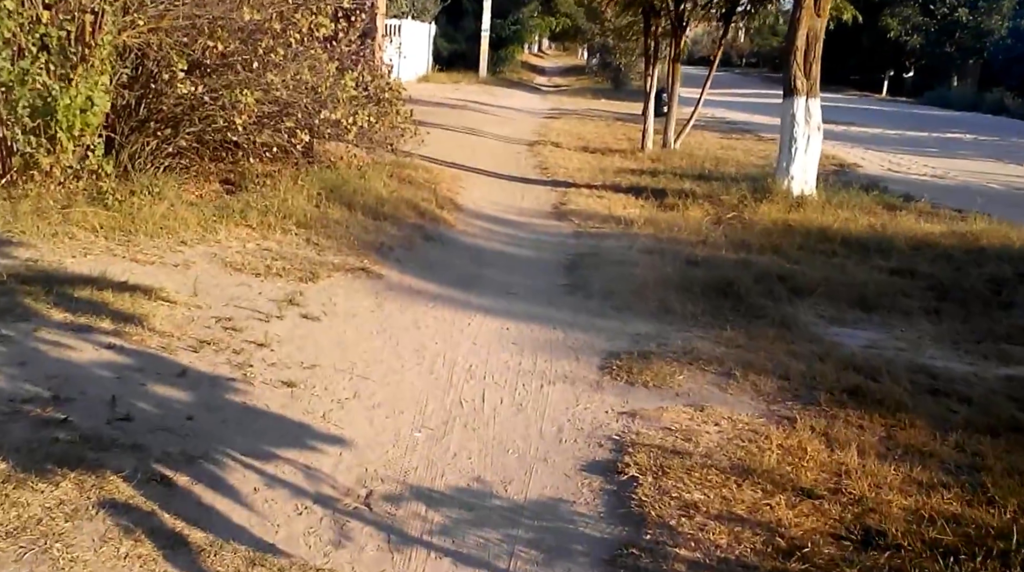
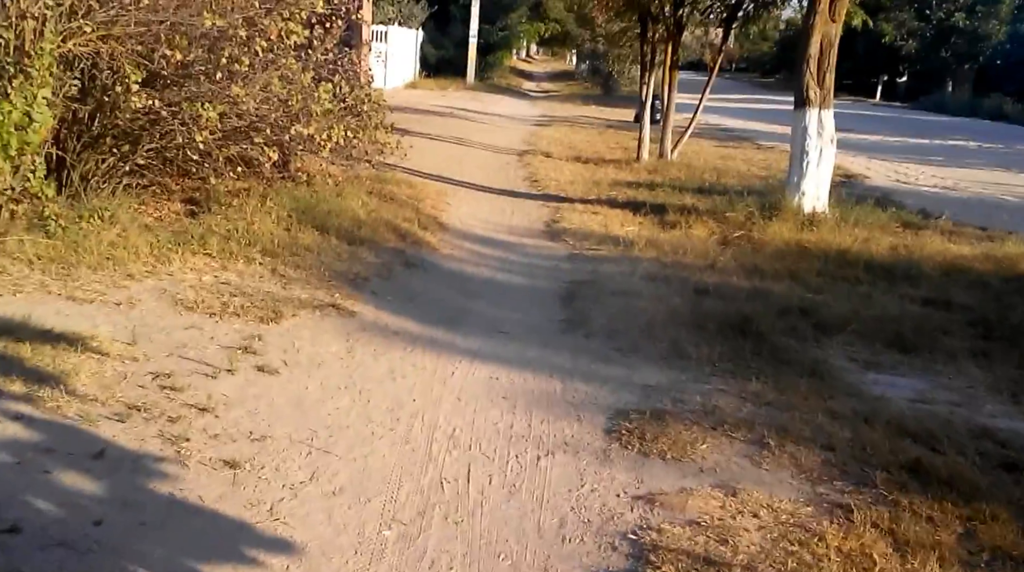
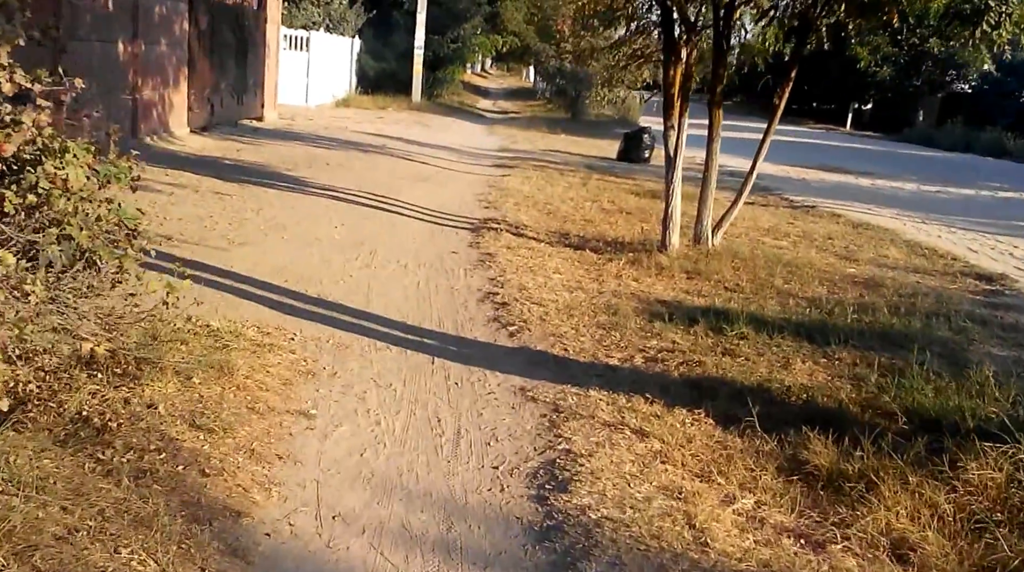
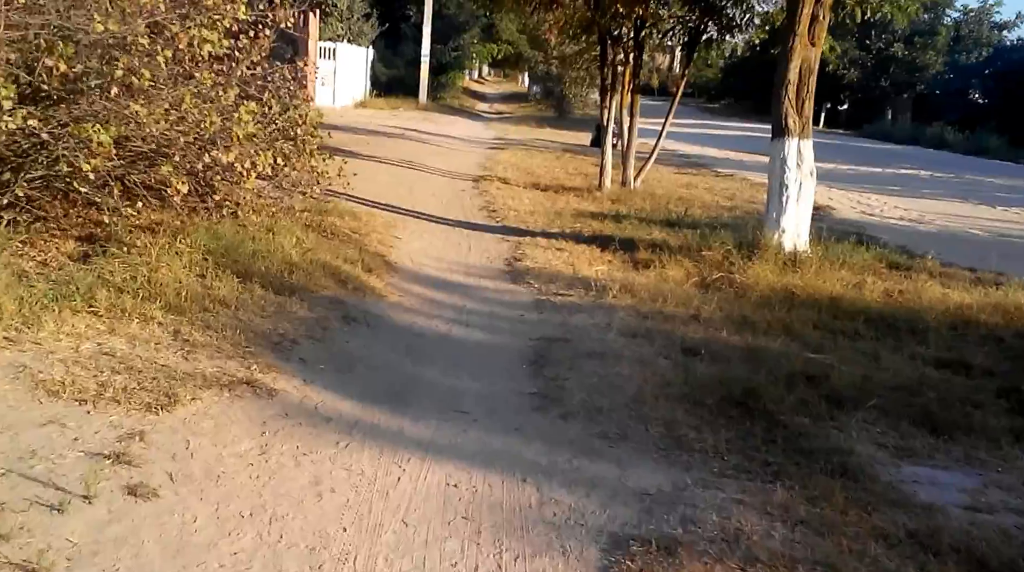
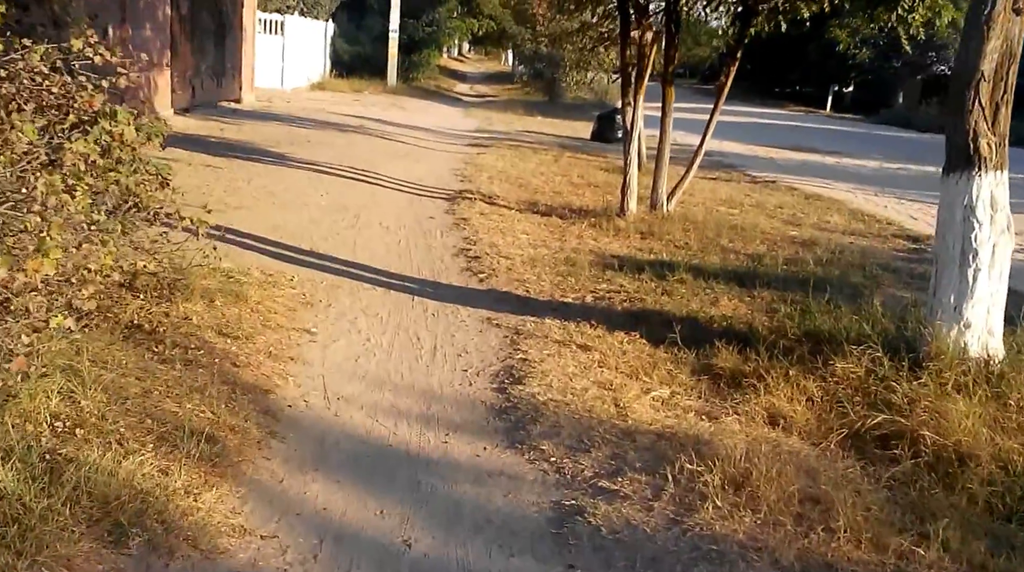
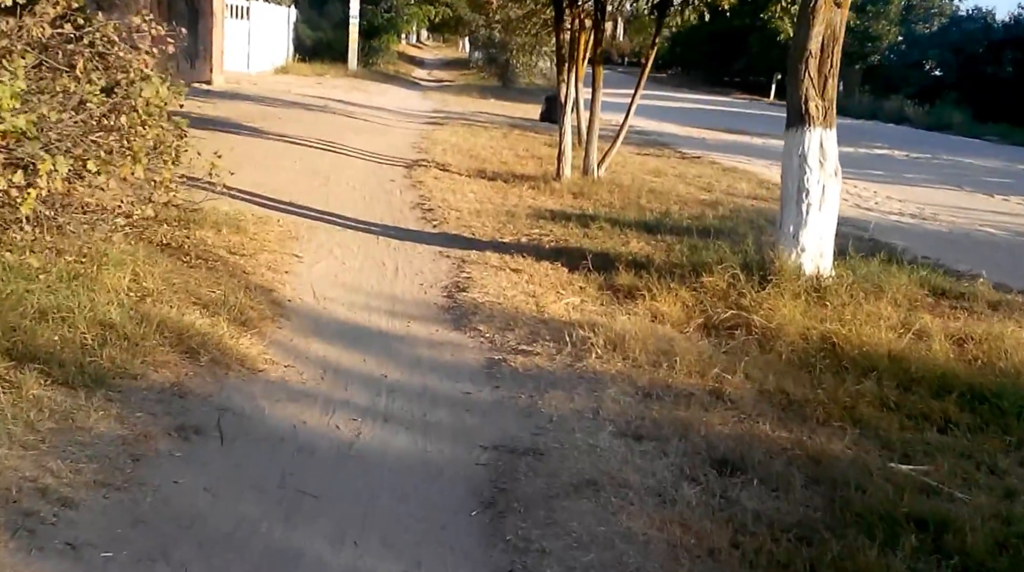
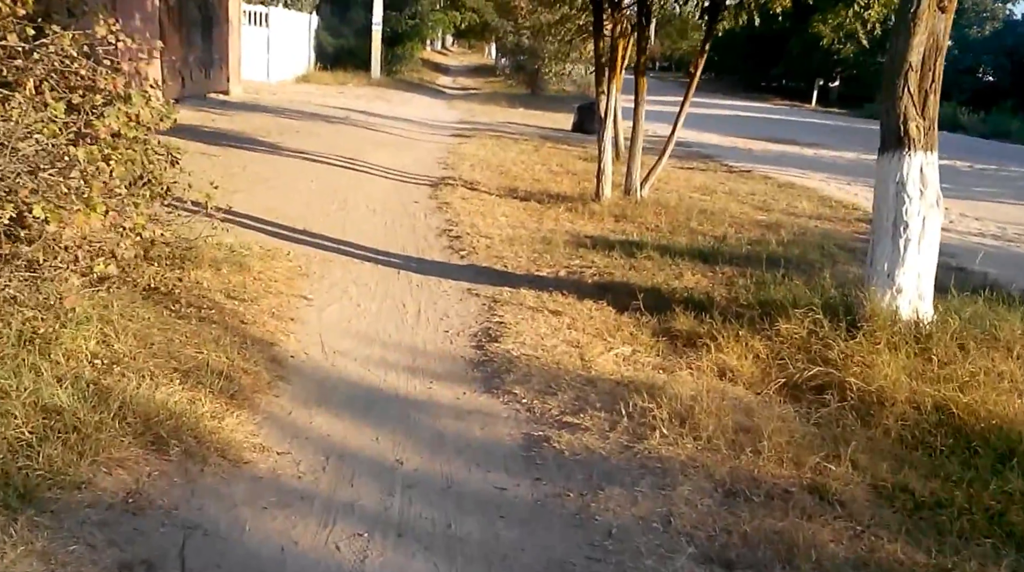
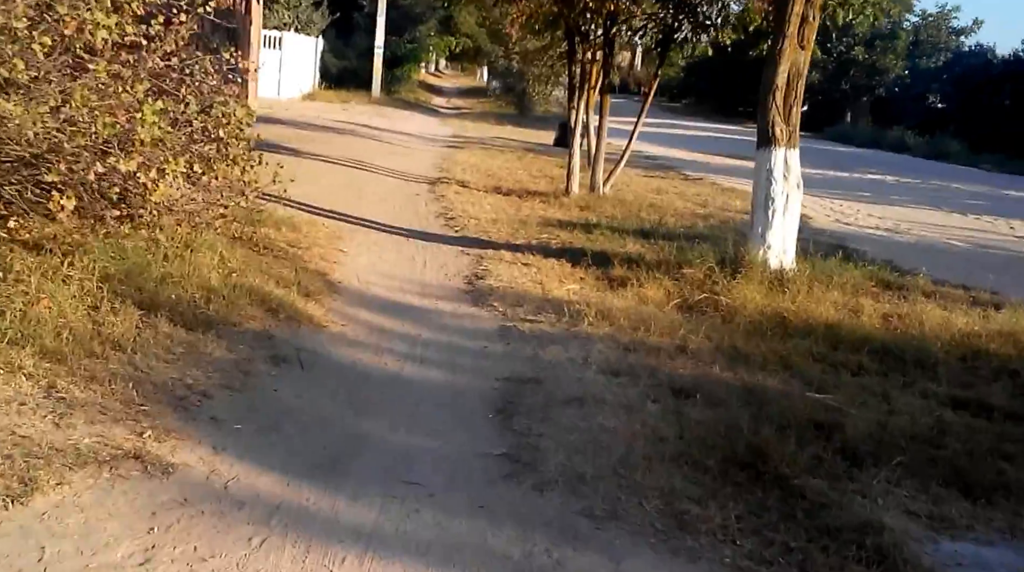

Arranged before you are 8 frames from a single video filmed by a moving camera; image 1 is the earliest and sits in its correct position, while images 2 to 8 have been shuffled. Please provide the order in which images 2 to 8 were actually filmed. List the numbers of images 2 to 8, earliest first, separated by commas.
2, 4, 8, 6, 7, 5, 3
